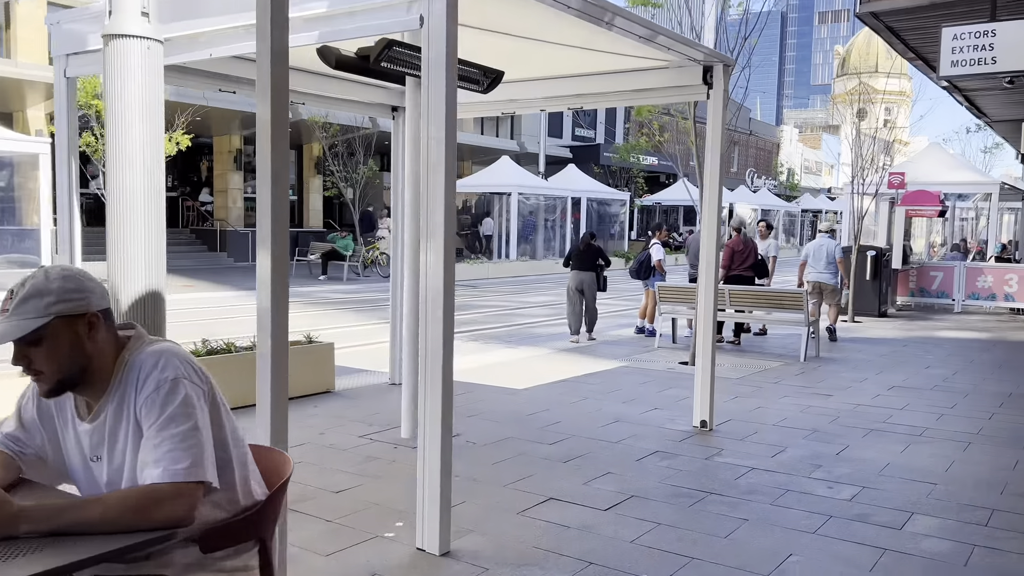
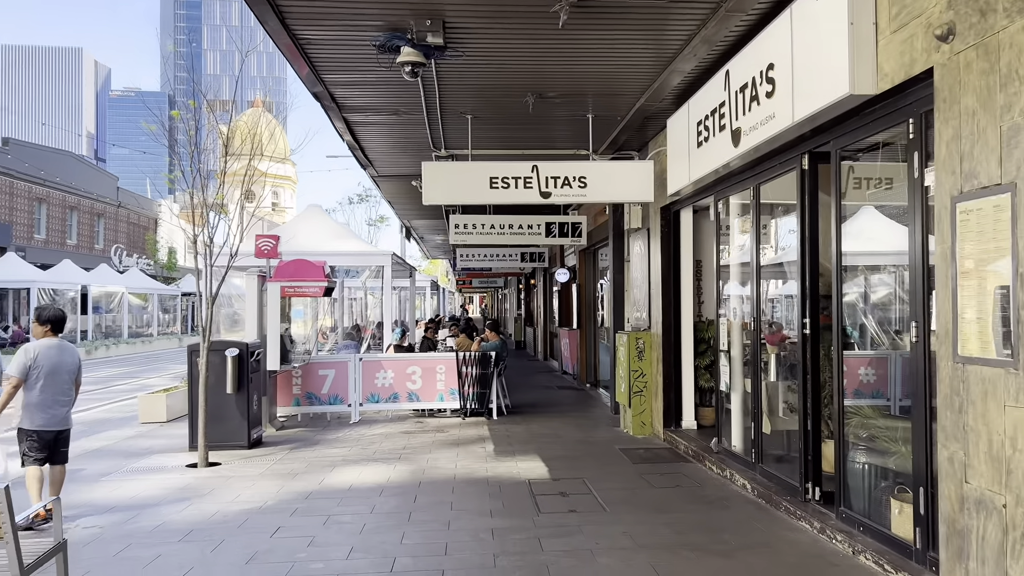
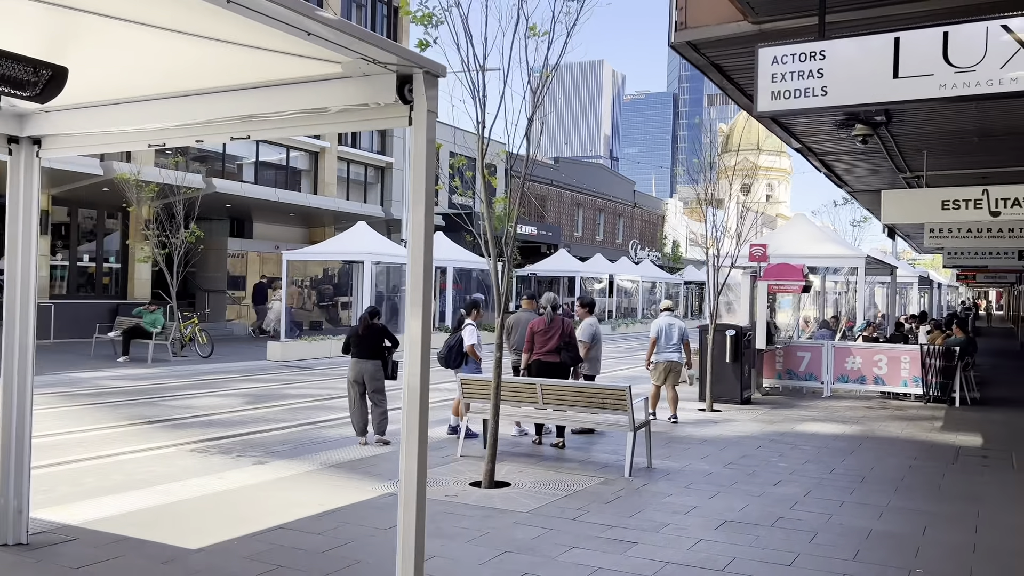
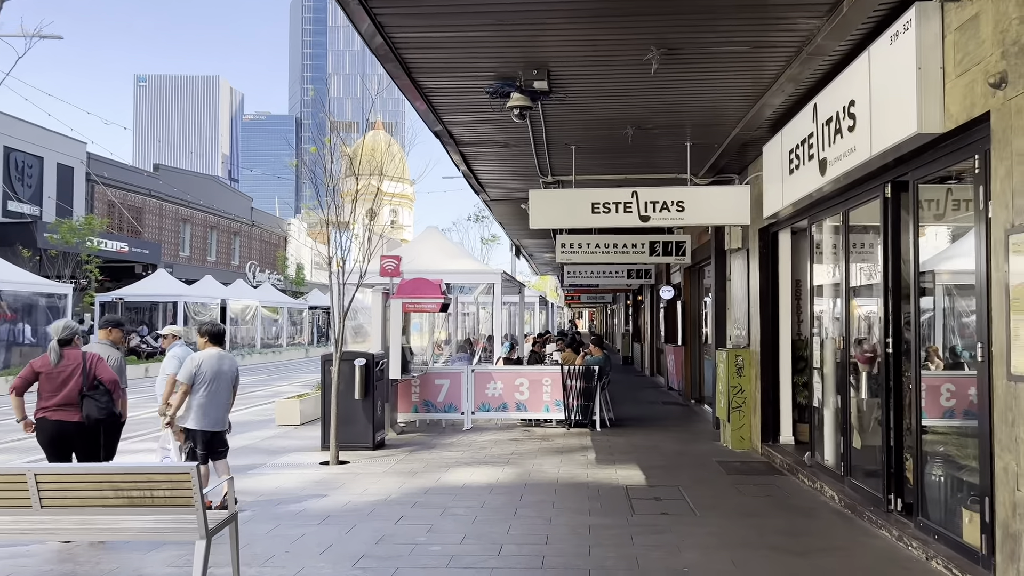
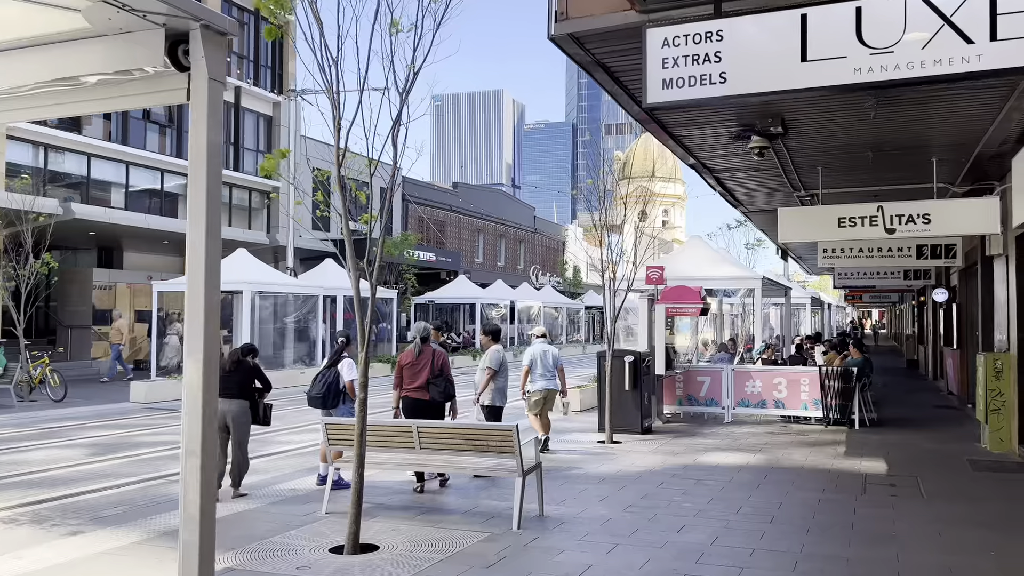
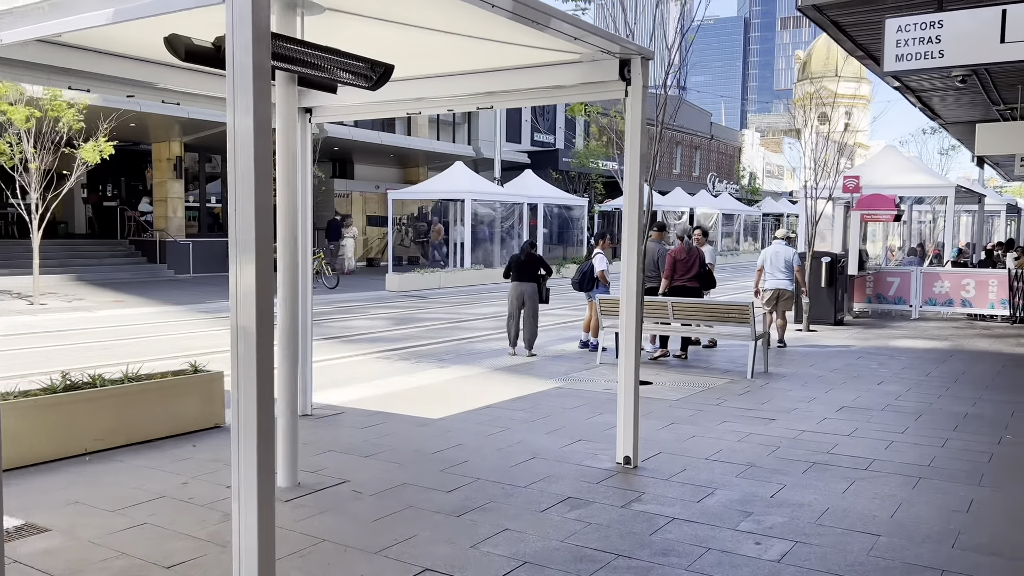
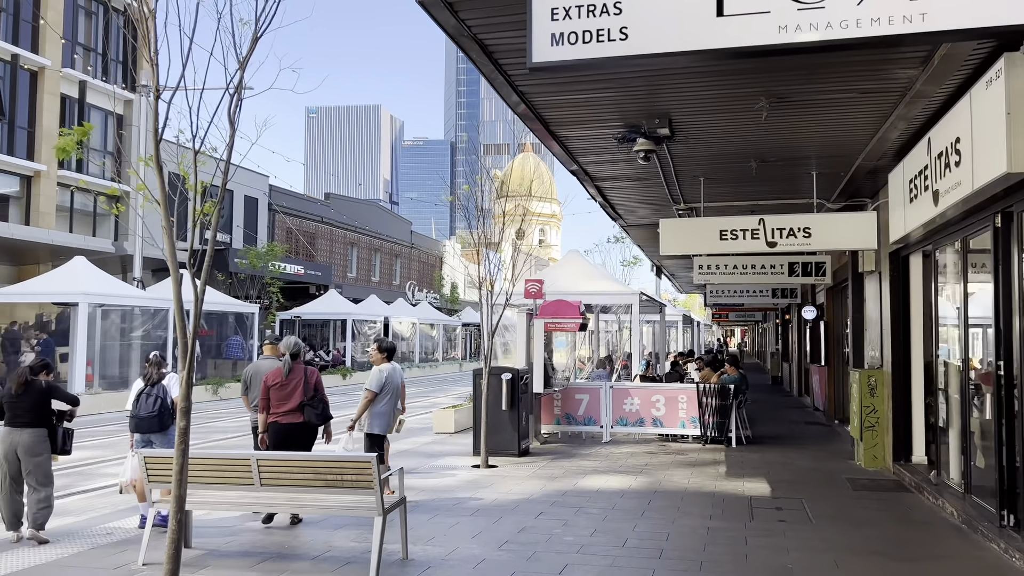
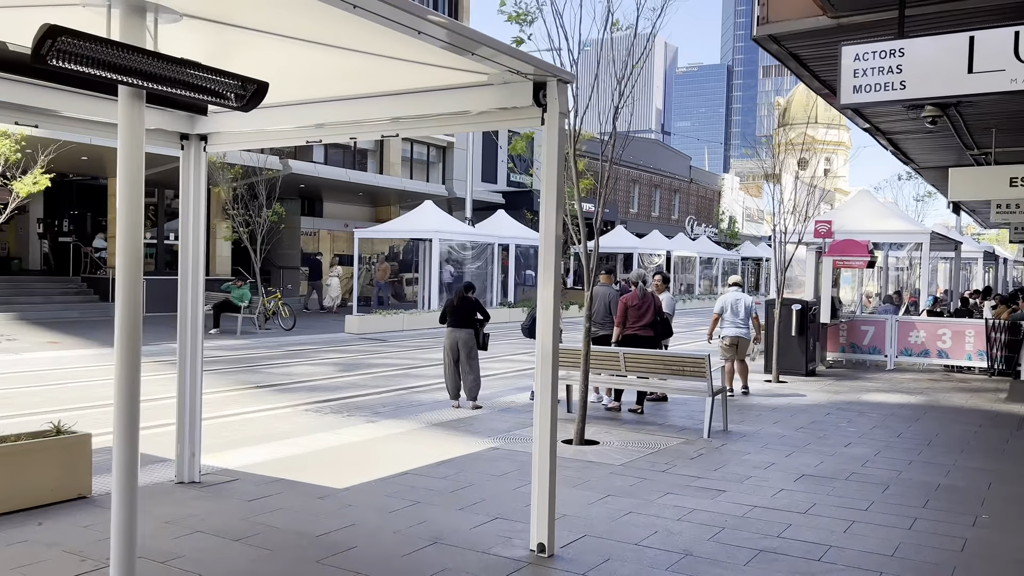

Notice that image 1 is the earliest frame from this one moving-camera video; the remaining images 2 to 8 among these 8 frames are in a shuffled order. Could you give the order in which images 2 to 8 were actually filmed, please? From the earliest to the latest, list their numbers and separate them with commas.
6, 8, 3, 5, 7, 4, 2
